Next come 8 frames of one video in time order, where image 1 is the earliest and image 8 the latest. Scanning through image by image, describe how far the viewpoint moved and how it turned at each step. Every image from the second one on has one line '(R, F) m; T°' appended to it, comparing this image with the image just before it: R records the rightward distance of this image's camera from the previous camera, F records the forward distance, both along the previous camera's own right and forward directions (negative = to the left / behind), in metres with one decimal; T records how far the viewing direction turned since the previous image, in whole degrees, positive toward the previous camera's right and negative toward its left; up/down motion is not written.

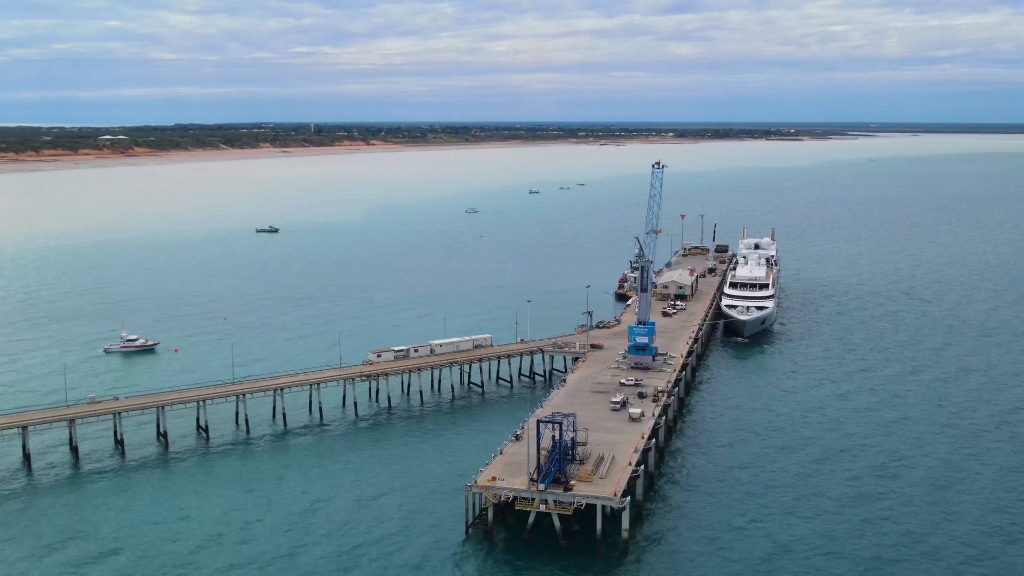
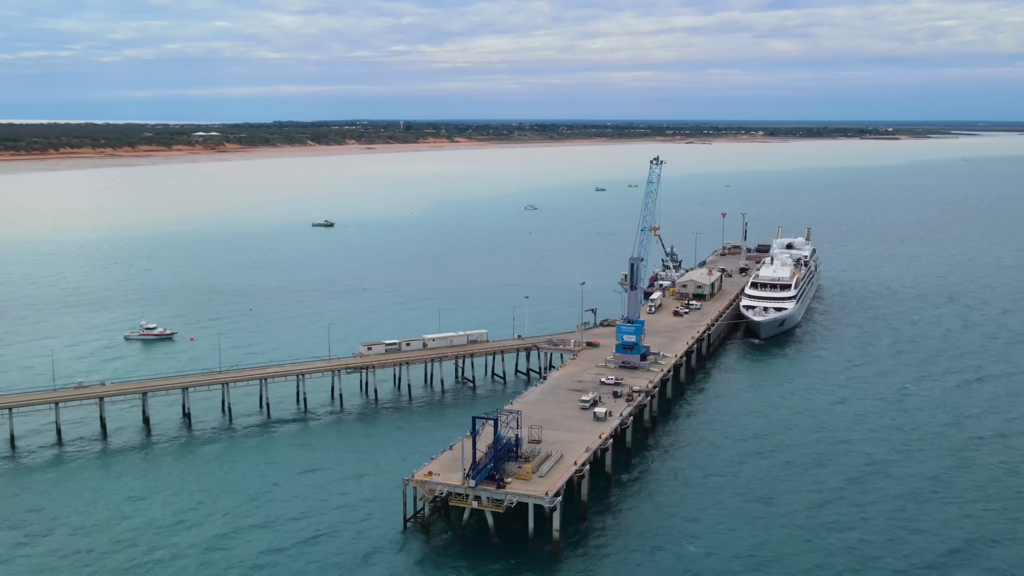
(+7.1, +0.8) m; -5°
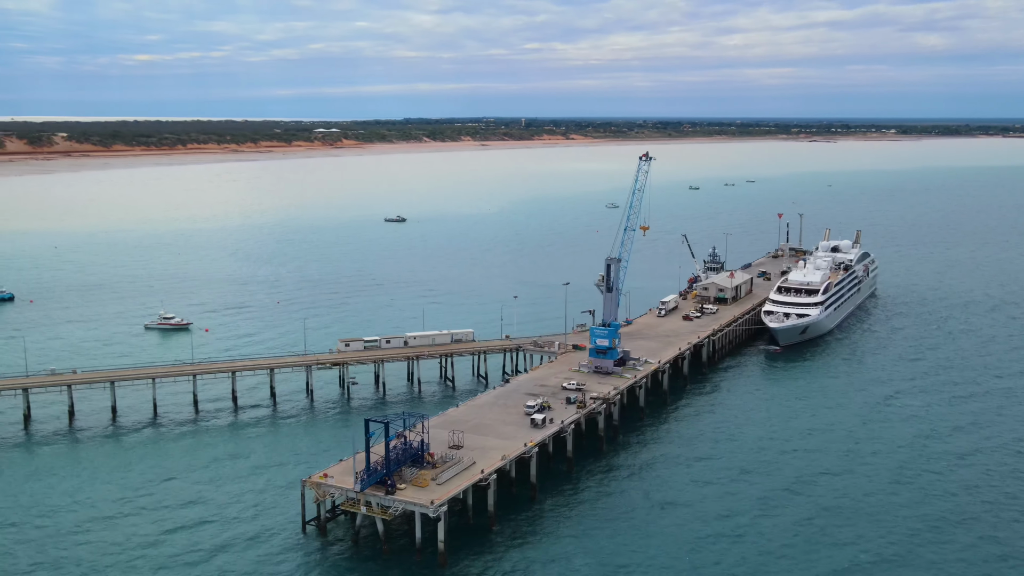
(+10.3, +2.8) m; -7°
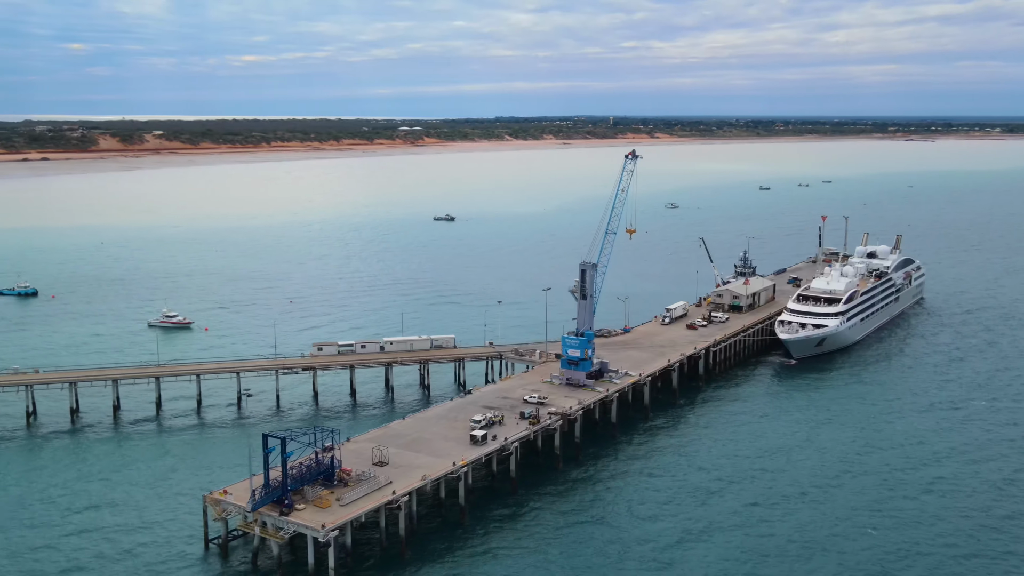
(+7.6, +4.0) m; -5°
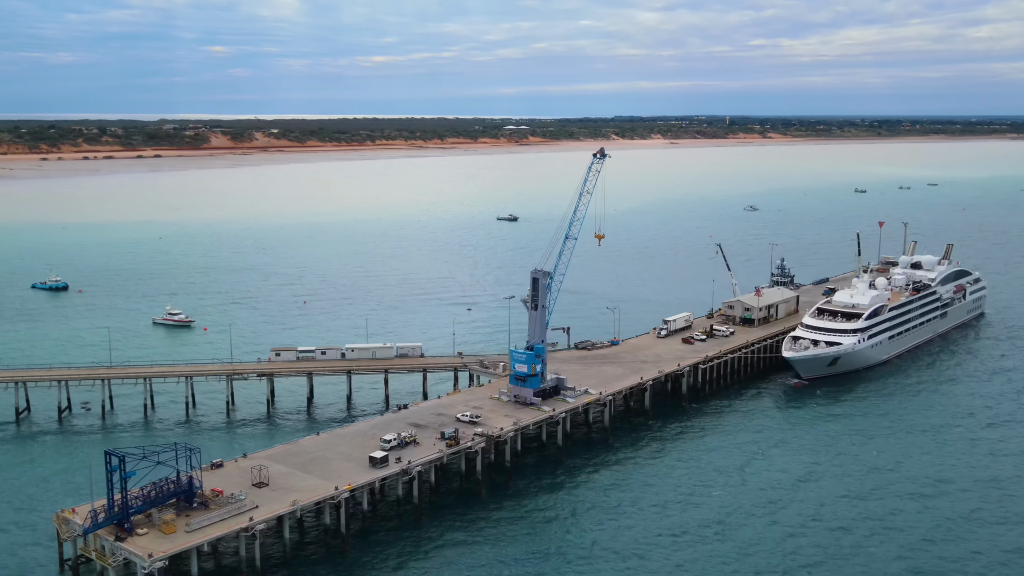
(+9.7, +5.2) m; -7°
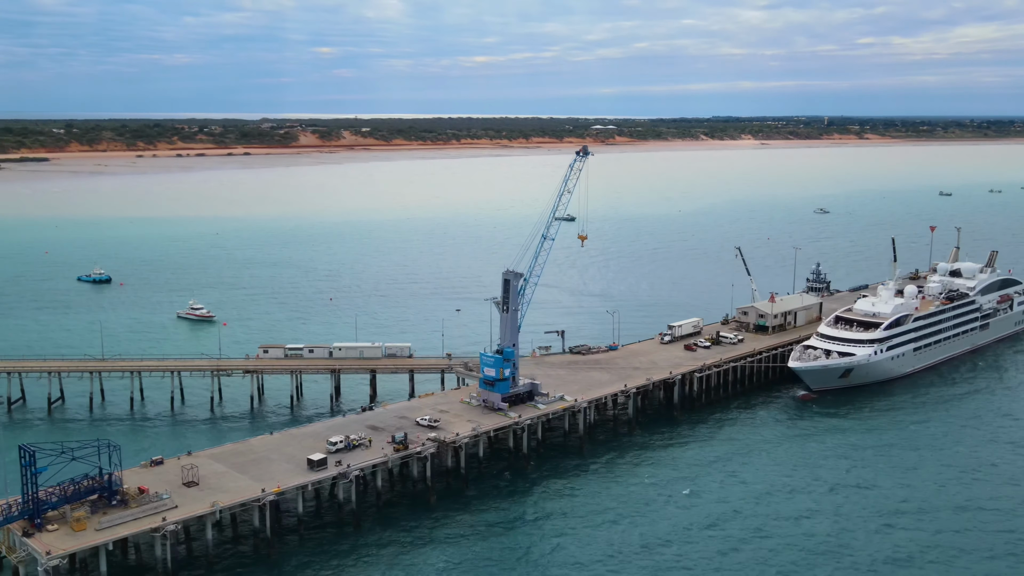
(+6.8, +2.1) m; -5°
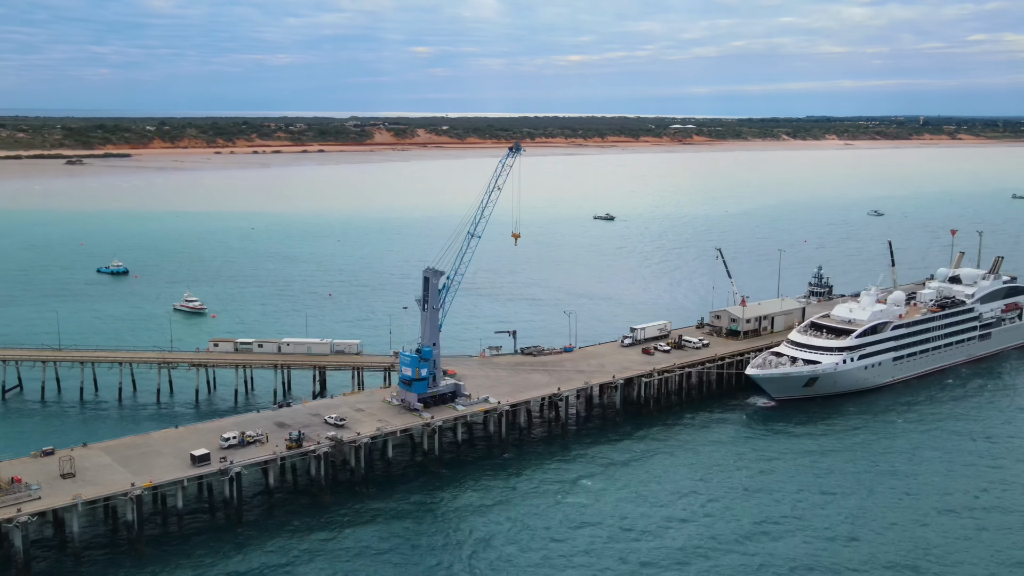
(+9.0, +1.9) m; -5°
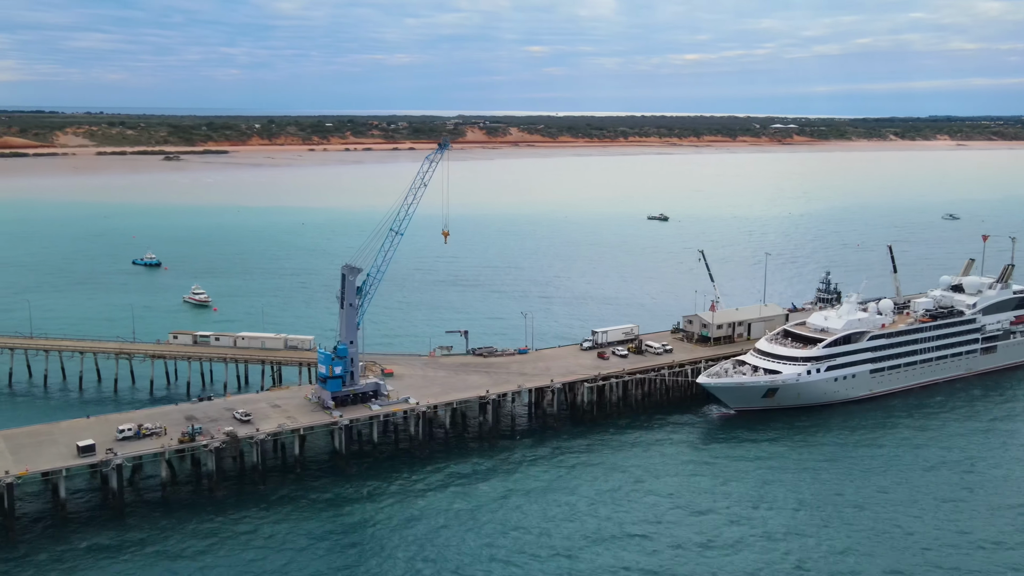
(+9.9, +2.0) m; -6°
